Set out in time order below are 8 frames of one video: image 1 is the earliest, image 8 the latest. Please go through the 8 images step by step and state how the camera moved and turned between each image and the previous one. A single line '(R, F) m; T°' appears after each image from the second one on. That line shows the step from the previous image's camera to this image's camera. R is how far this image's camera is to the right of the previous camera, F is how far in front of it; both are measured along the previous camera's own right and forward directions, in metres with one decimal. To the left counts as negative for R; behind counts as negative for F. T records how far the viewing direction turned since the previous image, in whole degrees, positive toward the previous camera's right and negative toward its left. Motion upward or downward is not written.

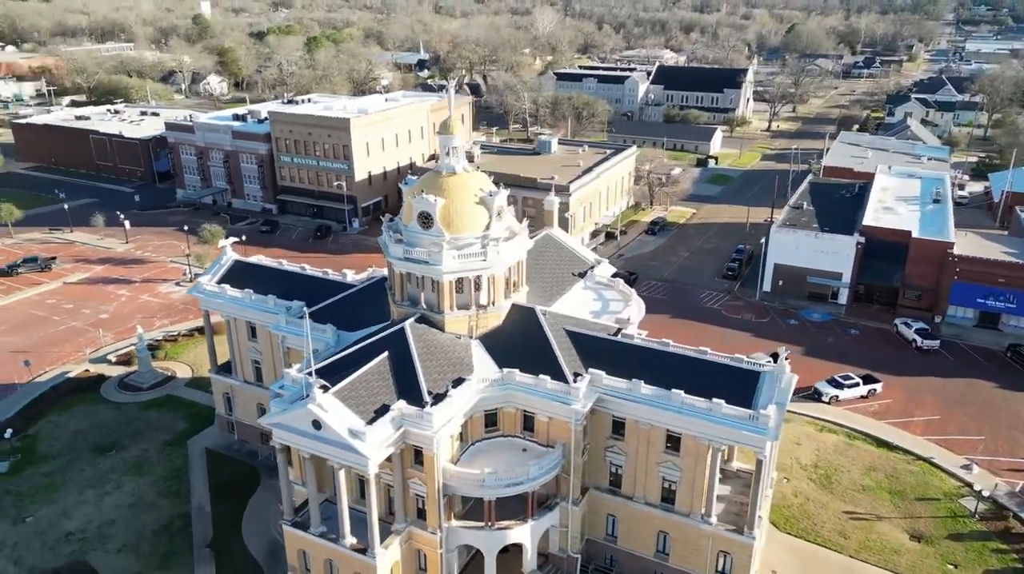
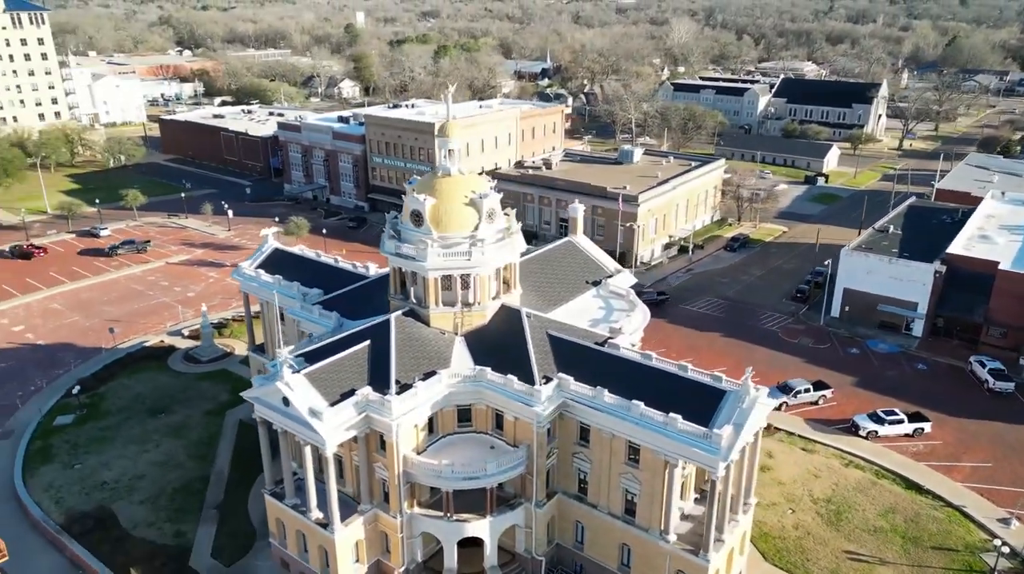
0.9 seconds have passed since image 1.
(+7.4, -0.2) m; -10°
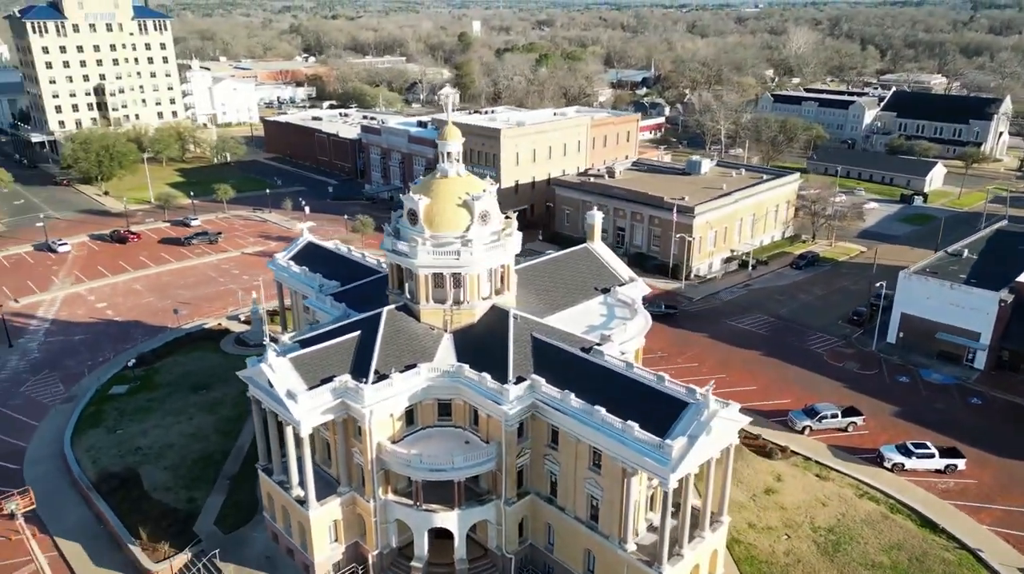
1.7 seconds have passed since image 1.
(+6.2, -0.4) m; -8°
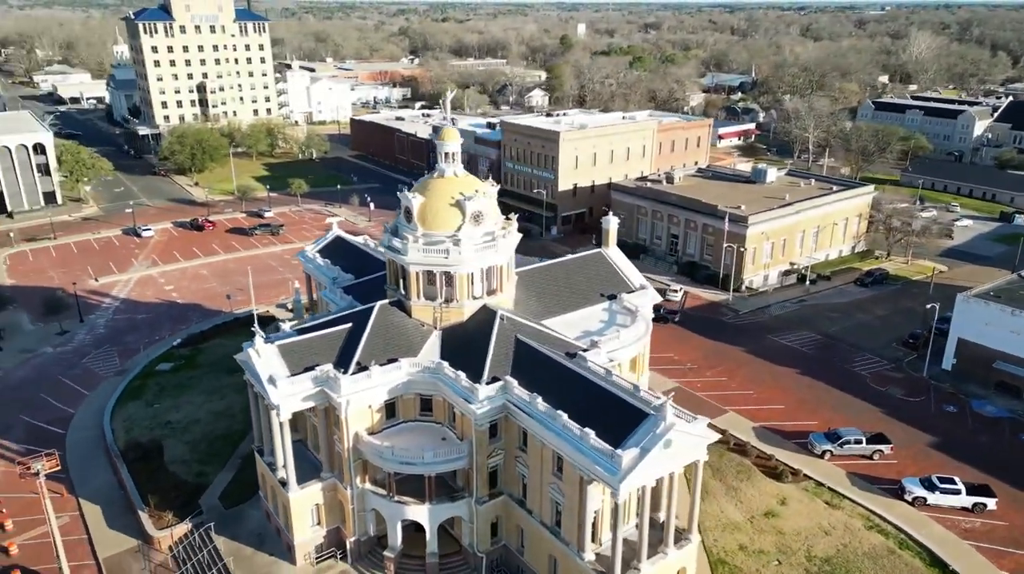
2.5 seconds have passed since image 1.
(+5.8, +0.2) m; -7°
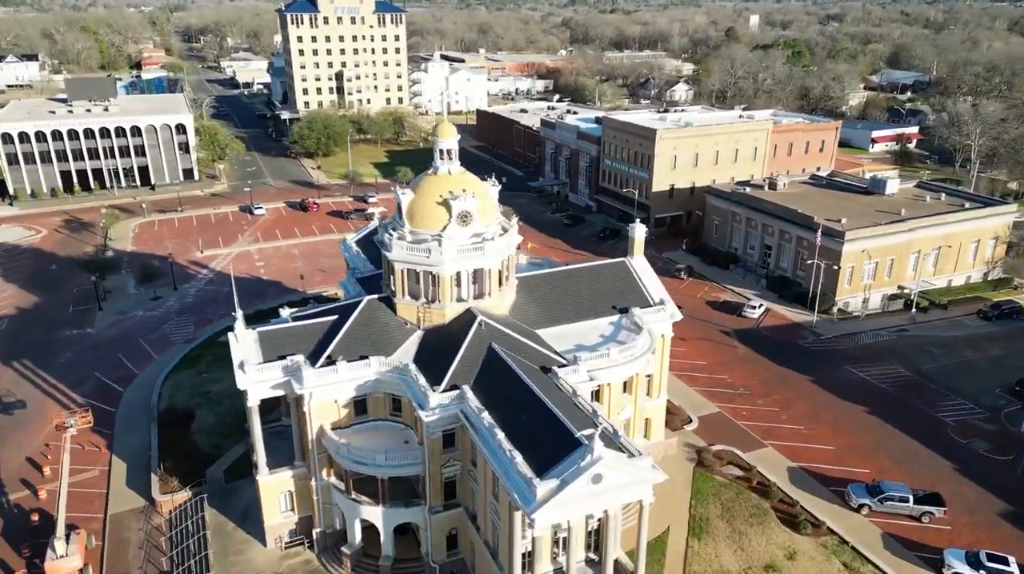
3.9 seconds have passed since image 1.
(+8.7, +2.7) m; -12°
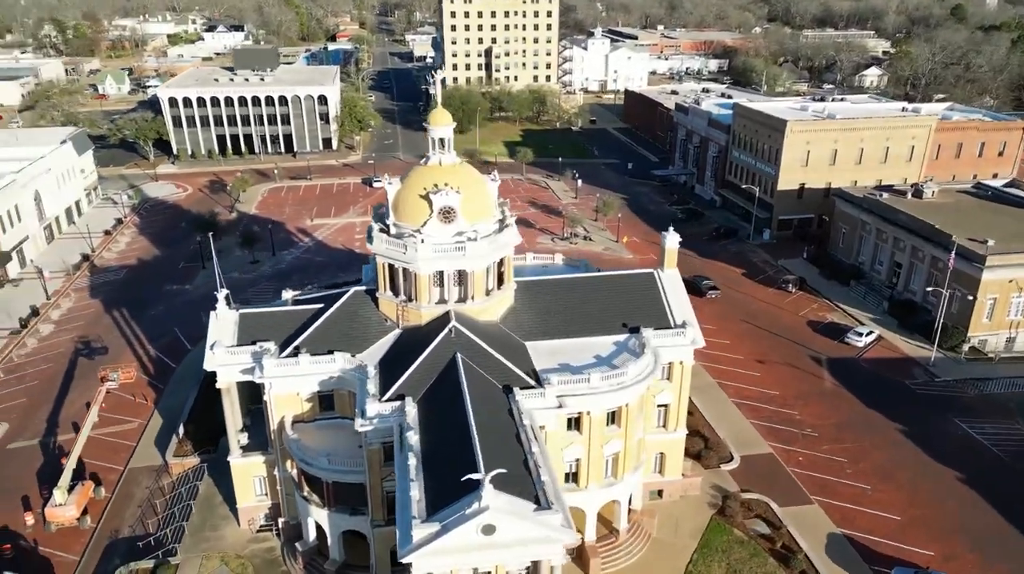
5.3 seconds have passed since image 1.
(+9.1, +4.8) m; -13°
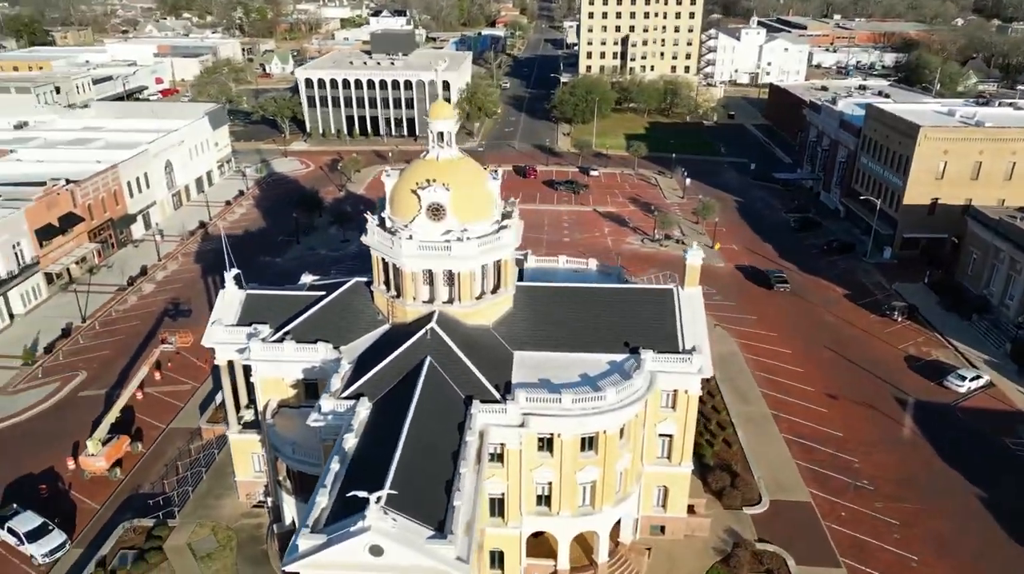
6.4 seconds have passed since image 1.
(+7.6, +2.8) m; -12°
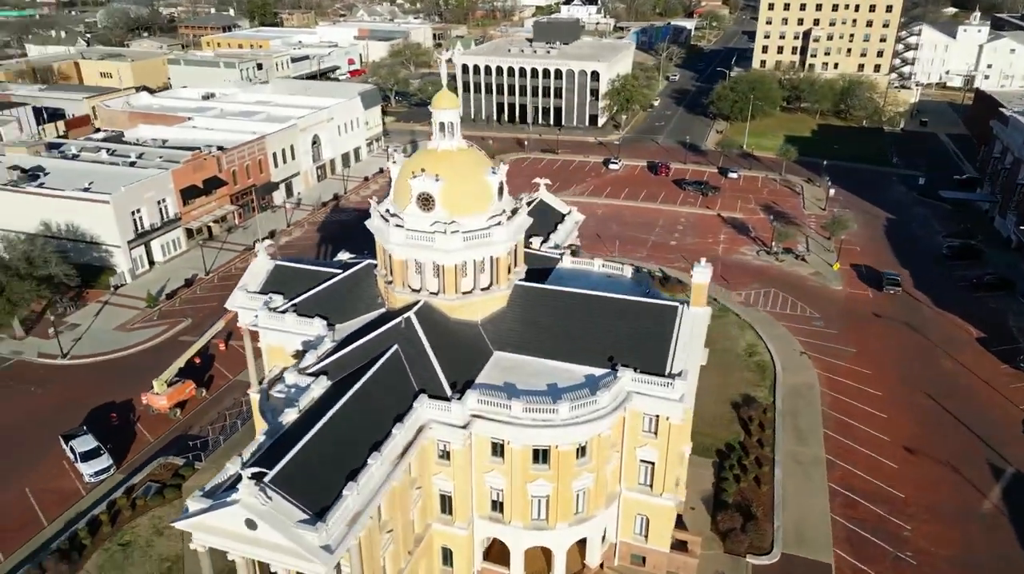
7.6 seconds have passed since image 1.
(+9.2, +2.1) m; -14°
